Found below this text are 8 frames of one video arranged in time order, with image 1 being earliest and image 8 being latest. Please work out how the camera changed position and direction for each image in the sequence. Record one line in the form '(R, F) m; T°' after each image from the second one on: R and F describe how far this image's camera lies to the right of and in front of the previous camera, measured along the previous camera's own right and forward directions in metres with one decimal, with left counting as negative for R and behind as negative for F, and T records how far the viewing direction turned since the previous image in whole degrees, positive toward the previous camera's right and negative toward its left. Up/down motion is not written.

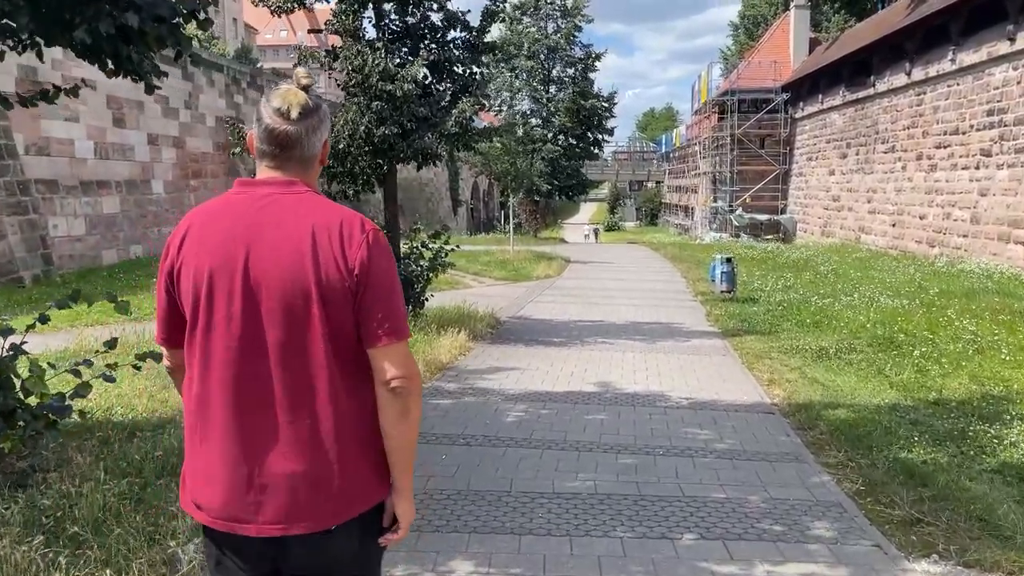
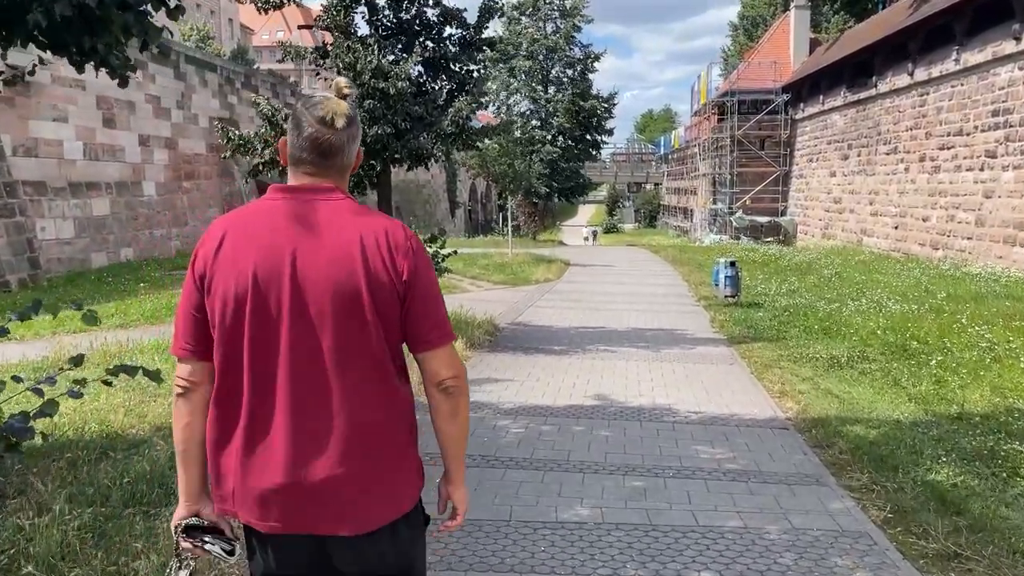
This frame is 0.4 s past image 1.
(0.0, +0.4) m; 0°
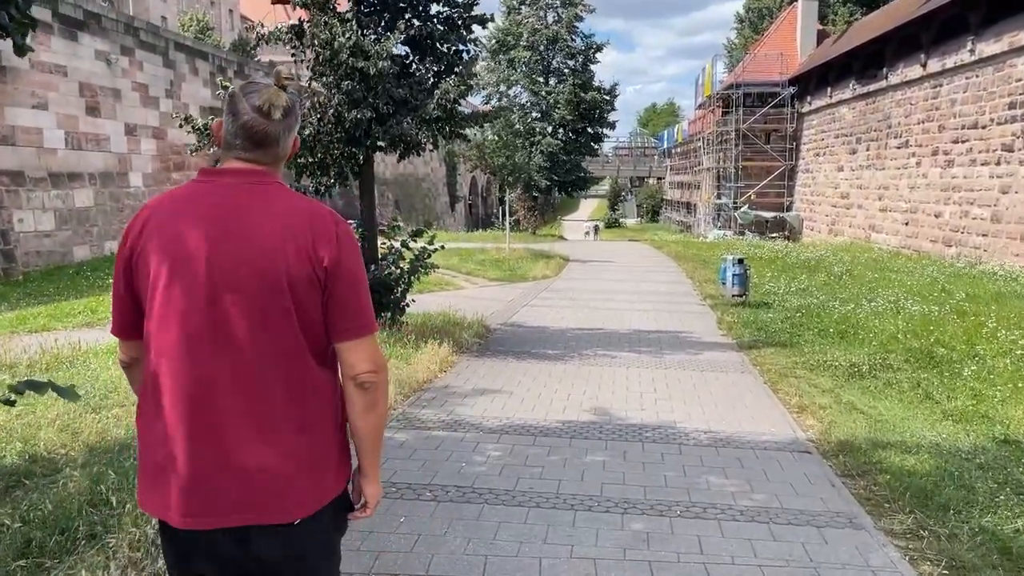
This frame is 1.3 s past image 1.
(+0.1, +0.7) m; 0°
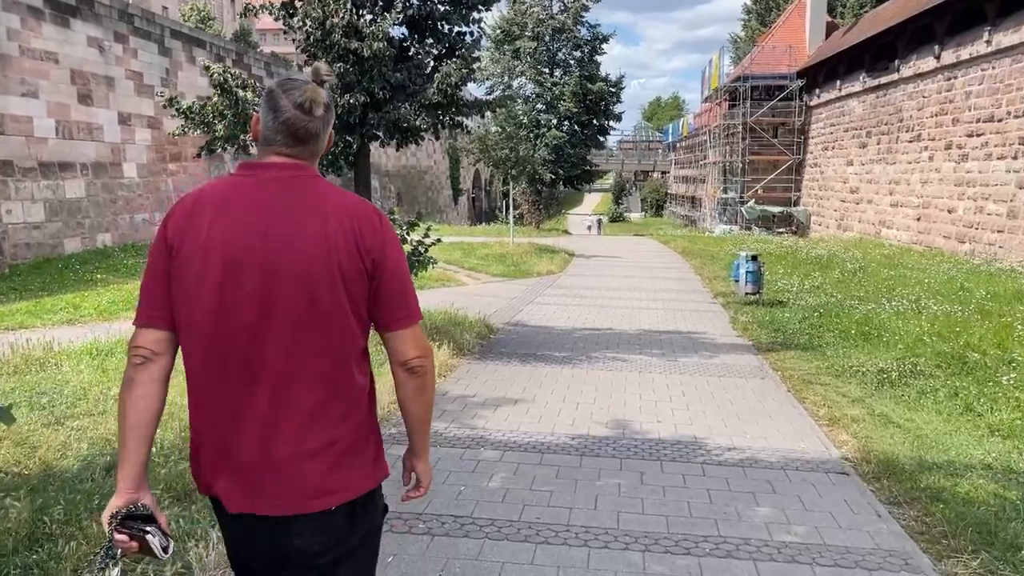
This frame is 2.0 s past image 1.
(0.0, +0.5) m; 0°
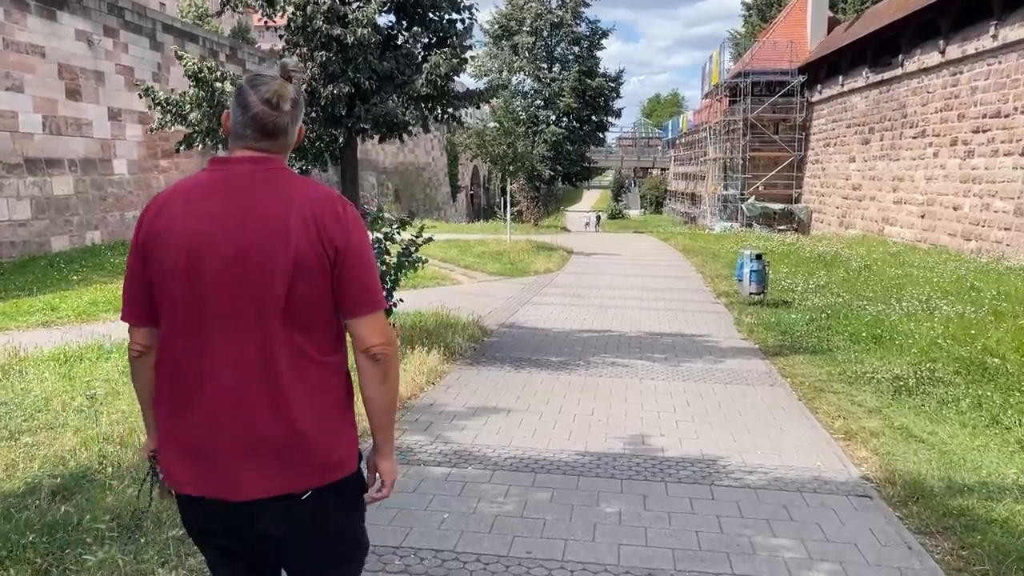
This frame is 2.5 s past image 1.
(0.0, +0.4) m; 0°
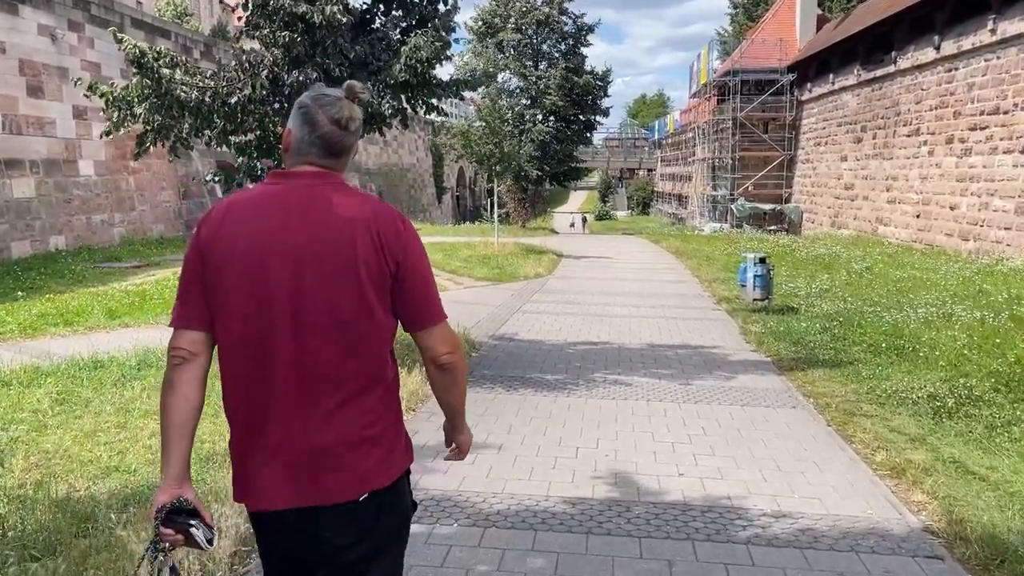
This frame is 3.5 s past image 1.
(0.0, +0.8) m; +1°
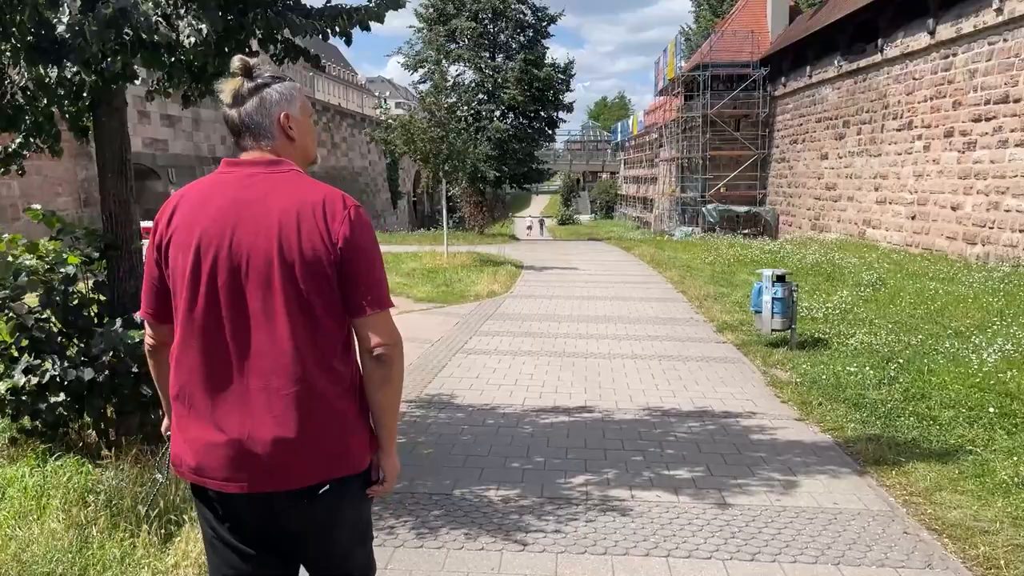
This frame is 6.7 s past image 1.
(+0.2, +2.8) m; +3°
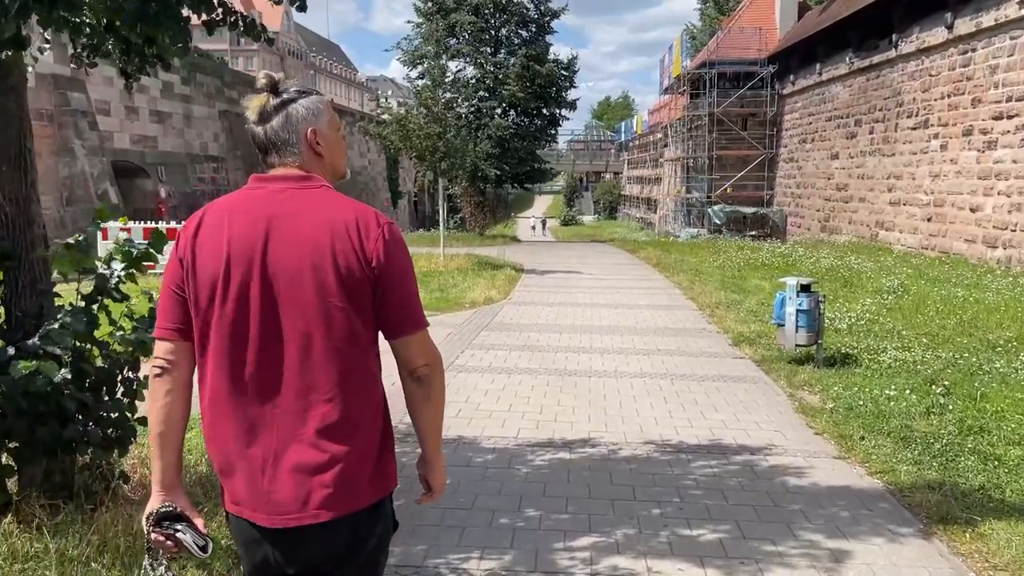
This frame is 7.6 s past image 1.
(+0.1, +0.8) m; 0°
